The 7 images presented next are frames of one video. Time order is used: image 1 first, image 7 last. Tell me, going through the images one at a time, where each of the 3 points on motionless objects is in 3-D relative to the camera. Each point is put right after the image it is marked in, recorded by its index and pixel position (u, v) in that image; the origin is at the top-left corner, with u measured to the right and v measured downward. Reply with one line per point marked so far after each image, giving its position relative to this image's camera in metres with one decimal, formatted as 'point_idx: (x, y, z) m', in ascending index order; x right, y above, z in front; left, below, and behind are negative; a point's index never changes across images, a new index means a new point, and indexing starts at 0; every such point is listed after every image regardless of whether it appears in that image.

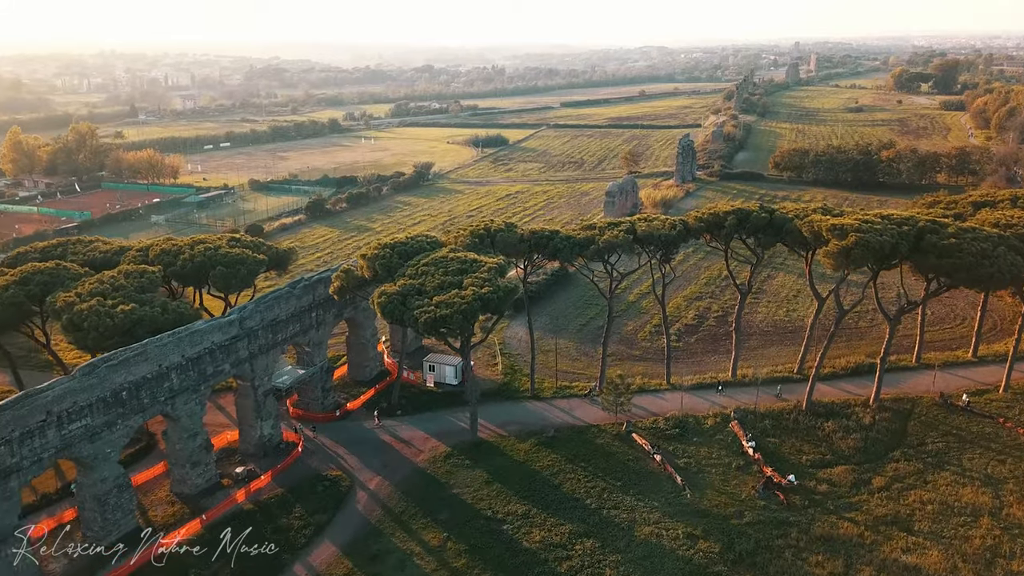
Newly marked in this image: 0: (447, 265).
0: (-1.6, +0.6, +20.0) m
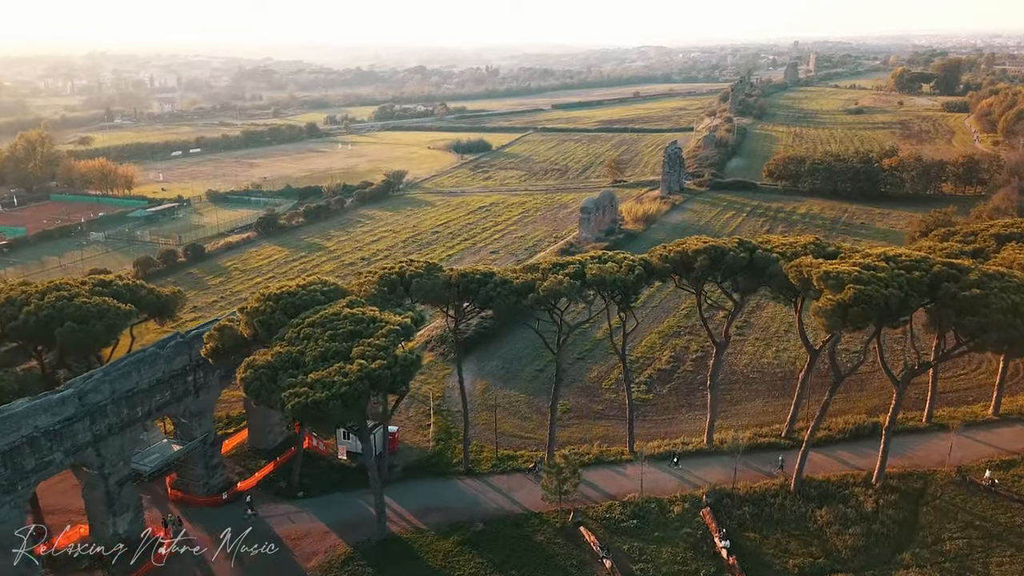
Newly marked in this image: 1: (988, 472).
0: (-3.3, -0.7, +15.8) m
1: (+11.0, -4.3, +19.7) m
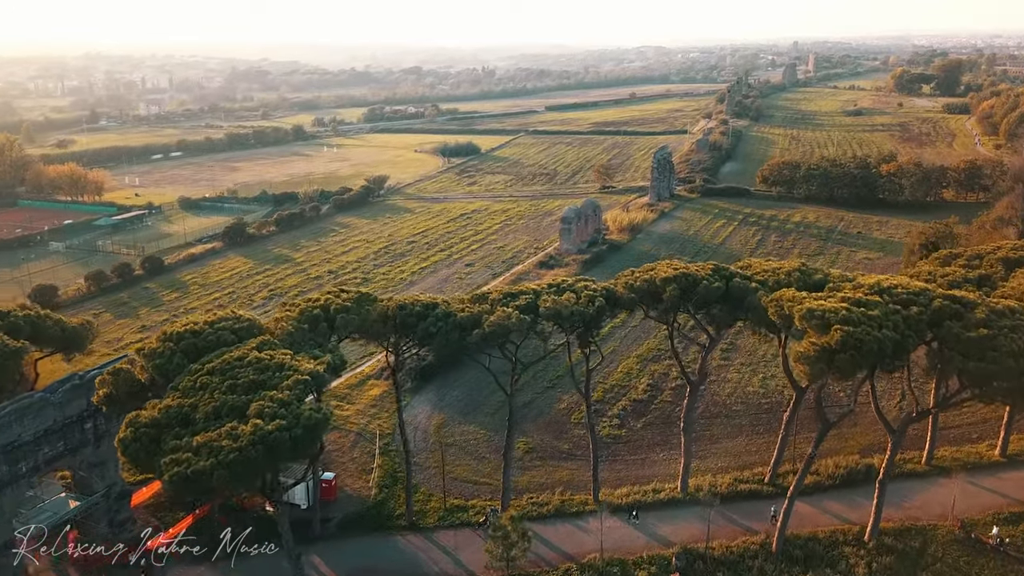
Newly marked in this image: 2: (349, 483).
0: (-4.4, -1.3, +13.6) m
1: (+9.9, -4.9, +17.4) m
2: (-3.8, -4.5, +19.6) m
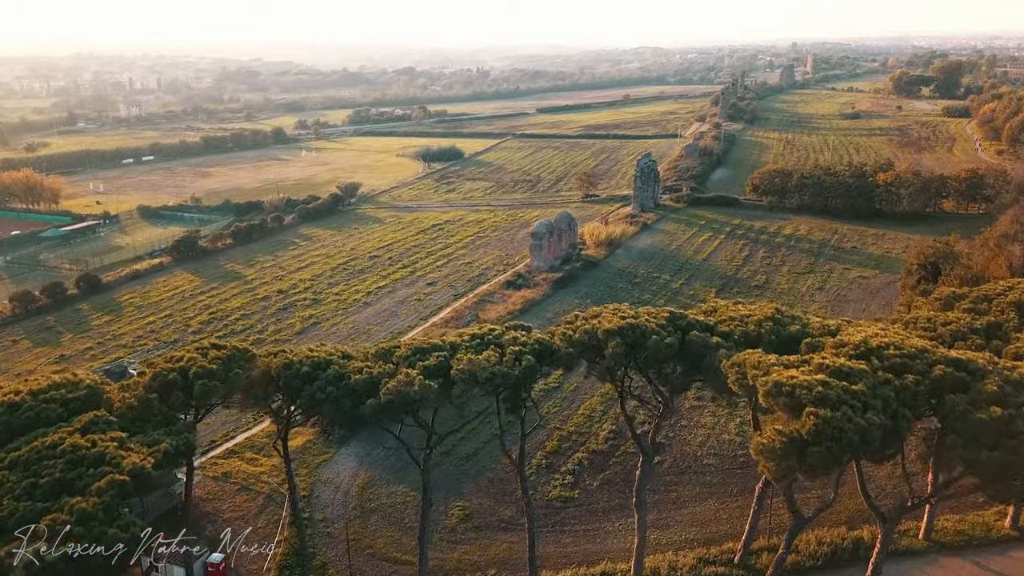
0: (-5.8, -2.2, +10.6) m
1: (+8.4, -5.8, +14.5) m
2: (-5.2, -5.3, +16.7) m
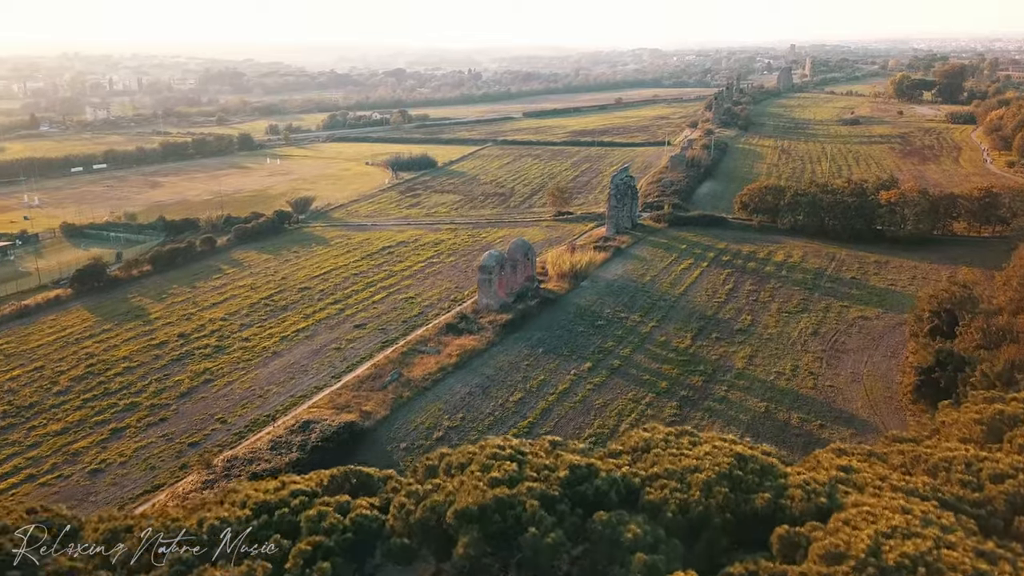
0: (-7.9, -3.8, +5.4) m
1: (+6.3, -7.4, +9.2) m
2: (-7.3, -6.9, +11.4) m
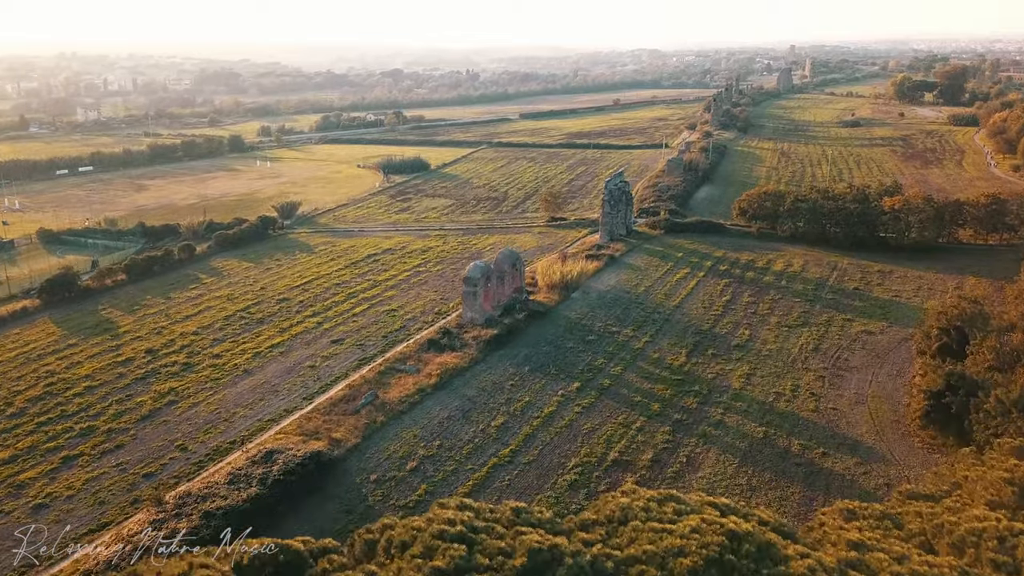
0: (-8.4, -4.2, +3.8) m
1: (+5.9, -7.9, +7.7) m
2: (-7.8, -7.3, +9.9) m
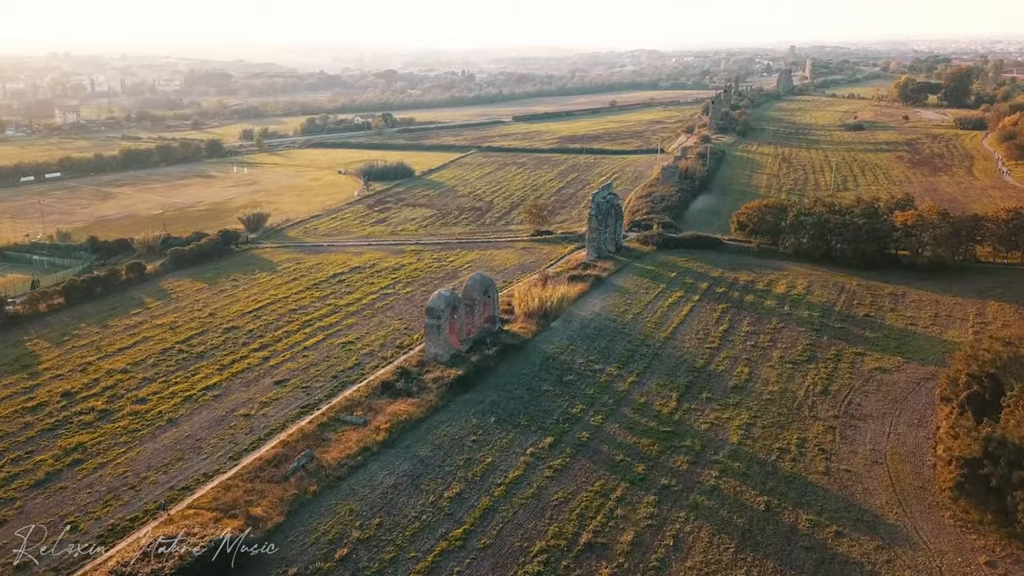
0: (-9.4, -5.2, +0.3) m
1: (+4.9, -8.9, +4.2) m
2: (-8.8, -8.4, +6.3) m
